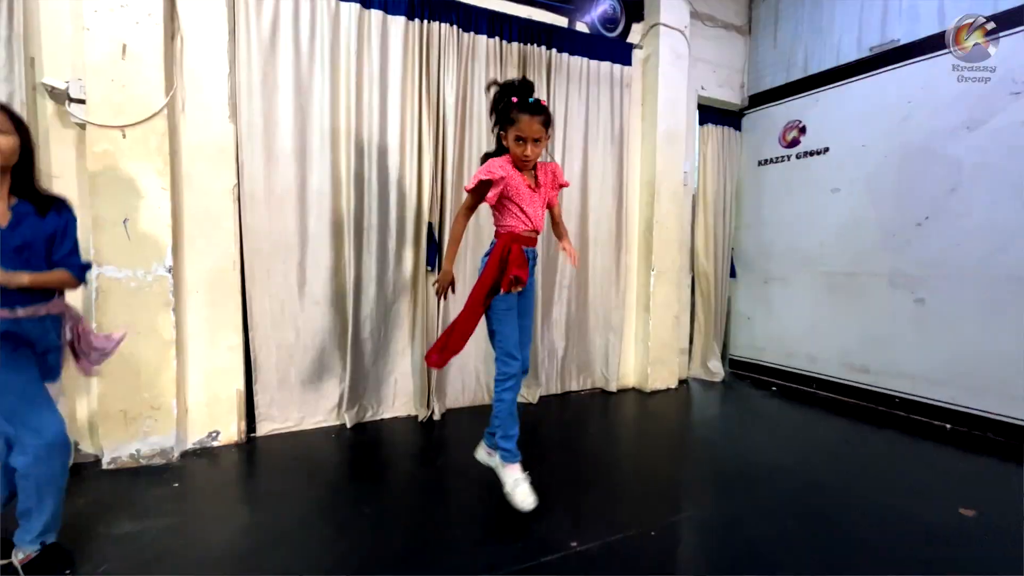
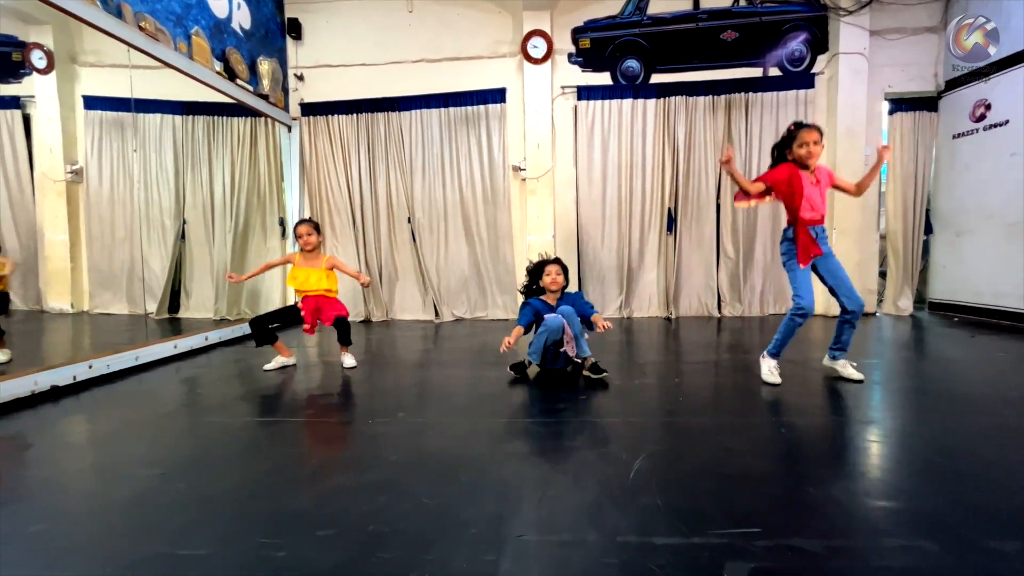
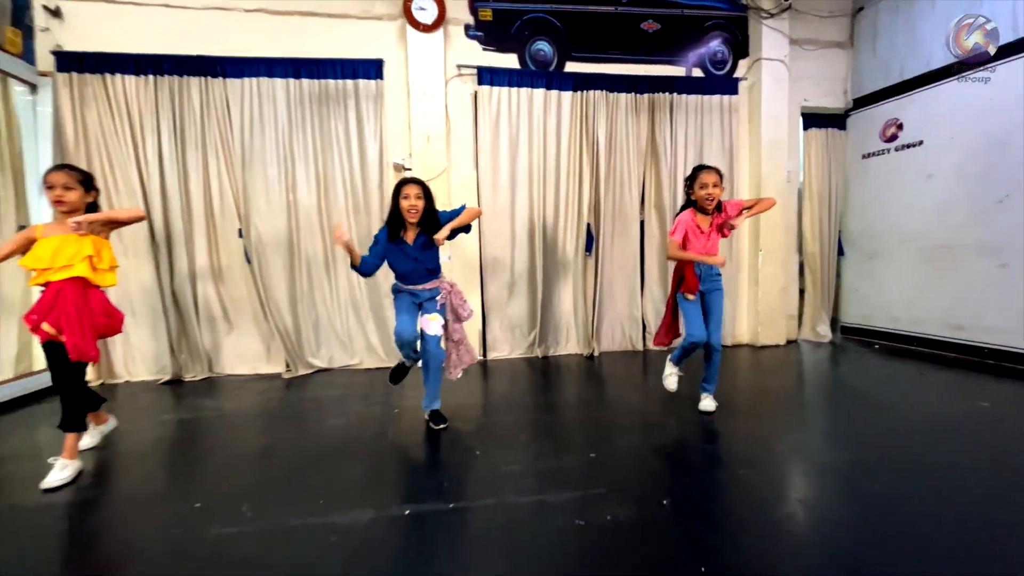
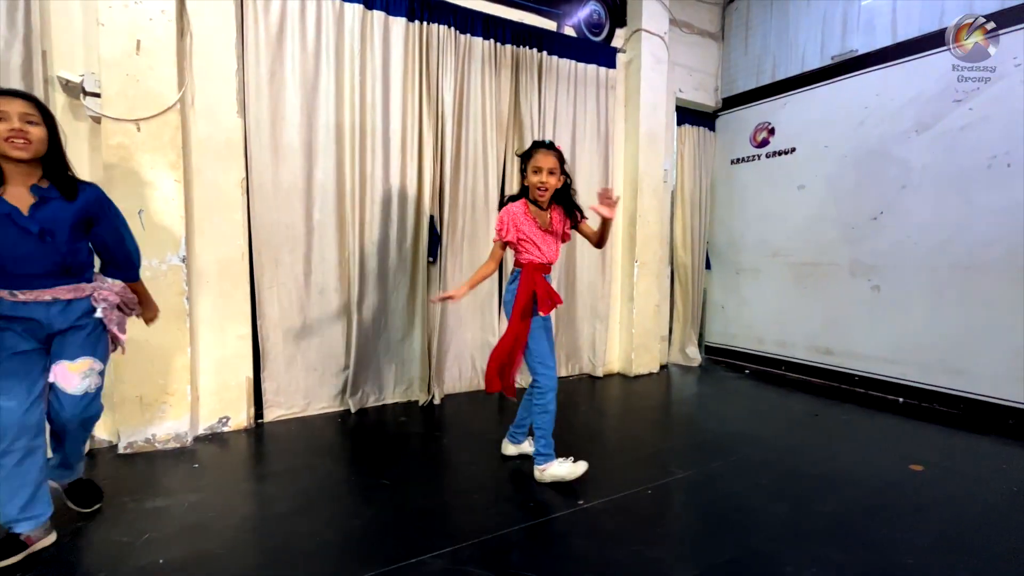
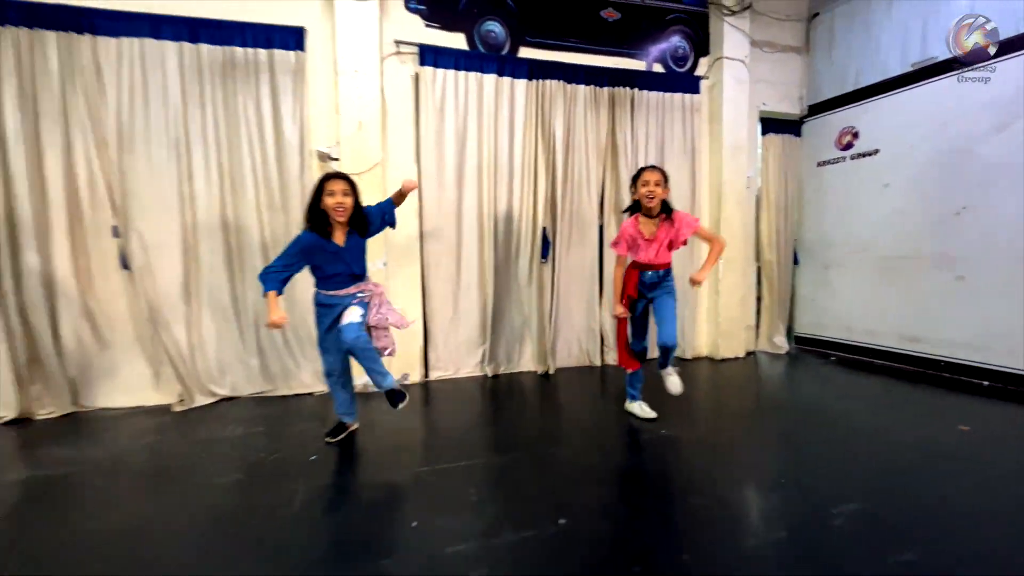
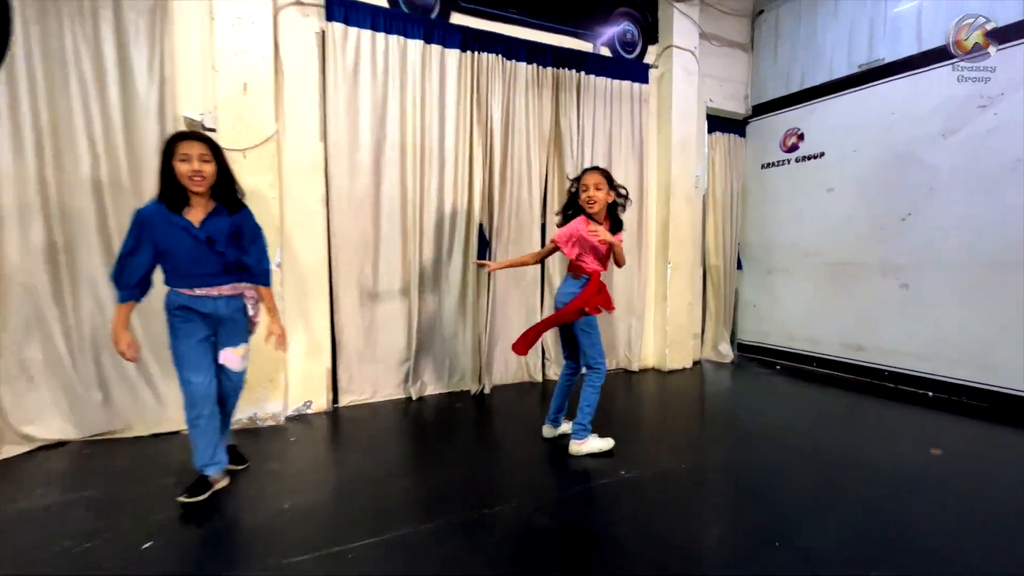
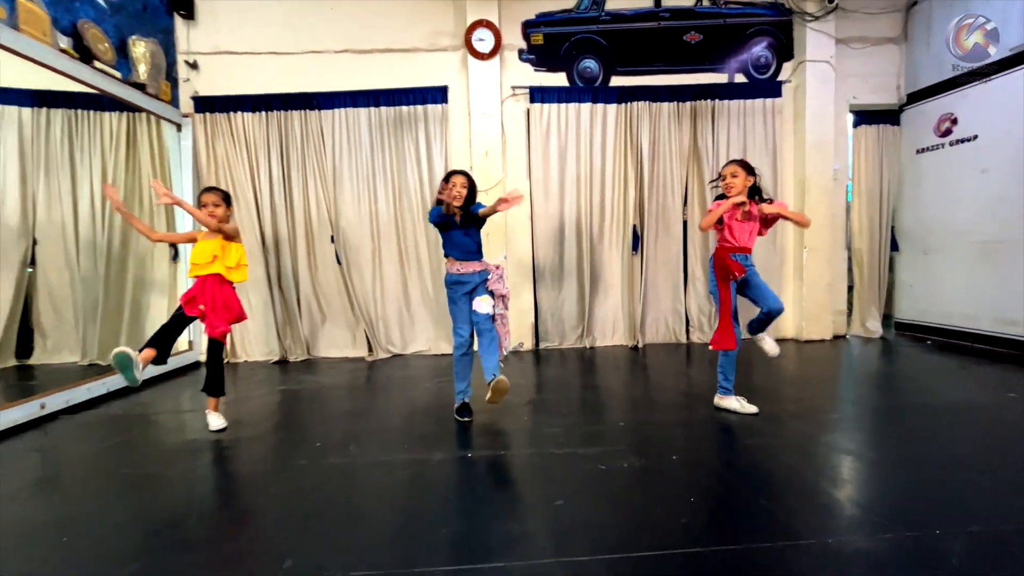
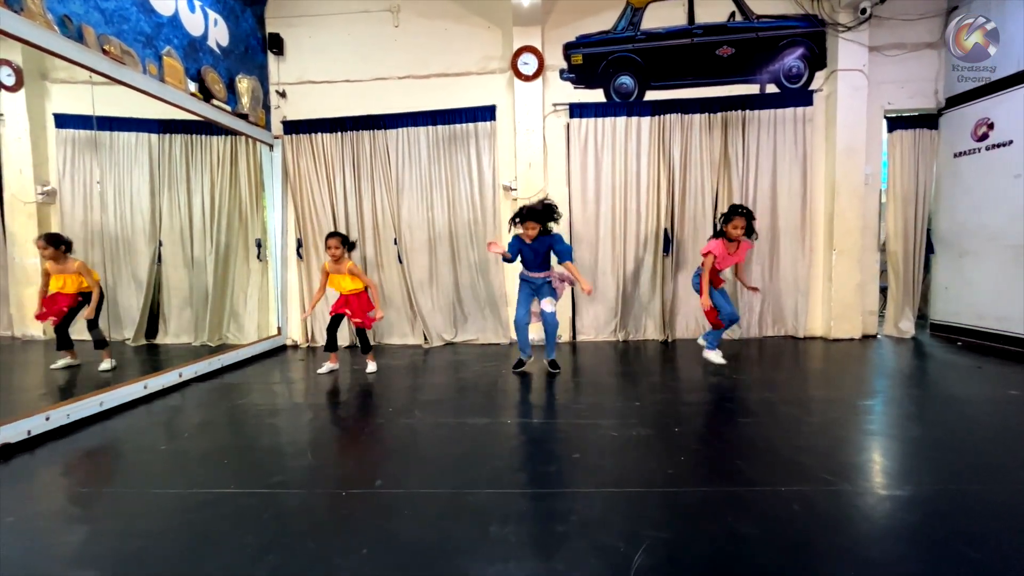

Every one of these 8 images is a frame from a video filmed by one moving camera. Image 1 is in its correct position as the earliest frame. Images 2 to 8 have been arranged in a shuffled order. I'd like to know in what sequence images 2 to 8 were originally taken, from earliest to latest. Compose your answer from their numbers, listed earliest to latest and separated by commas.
4, 6, 5, 3, 7, 8, 2
